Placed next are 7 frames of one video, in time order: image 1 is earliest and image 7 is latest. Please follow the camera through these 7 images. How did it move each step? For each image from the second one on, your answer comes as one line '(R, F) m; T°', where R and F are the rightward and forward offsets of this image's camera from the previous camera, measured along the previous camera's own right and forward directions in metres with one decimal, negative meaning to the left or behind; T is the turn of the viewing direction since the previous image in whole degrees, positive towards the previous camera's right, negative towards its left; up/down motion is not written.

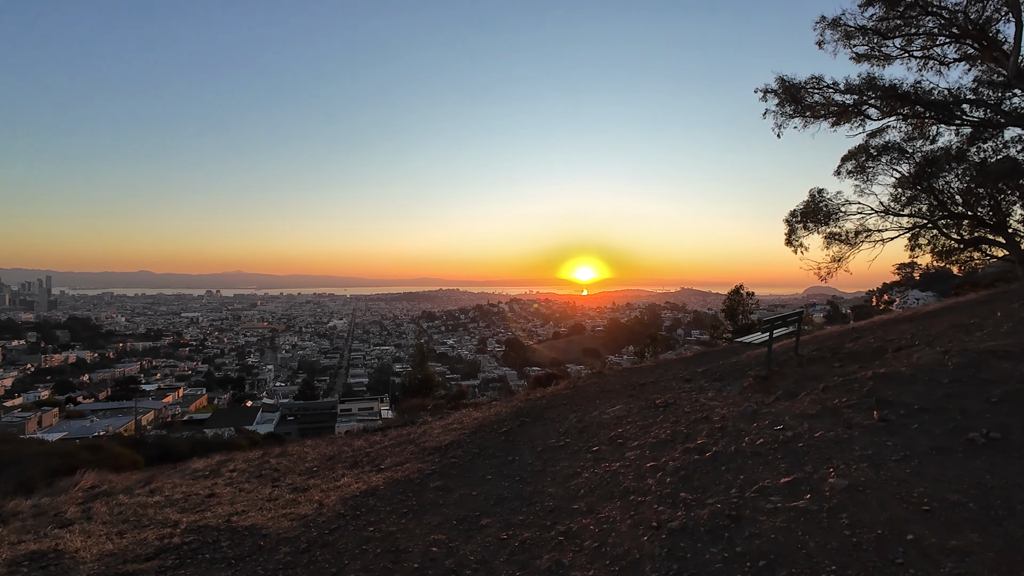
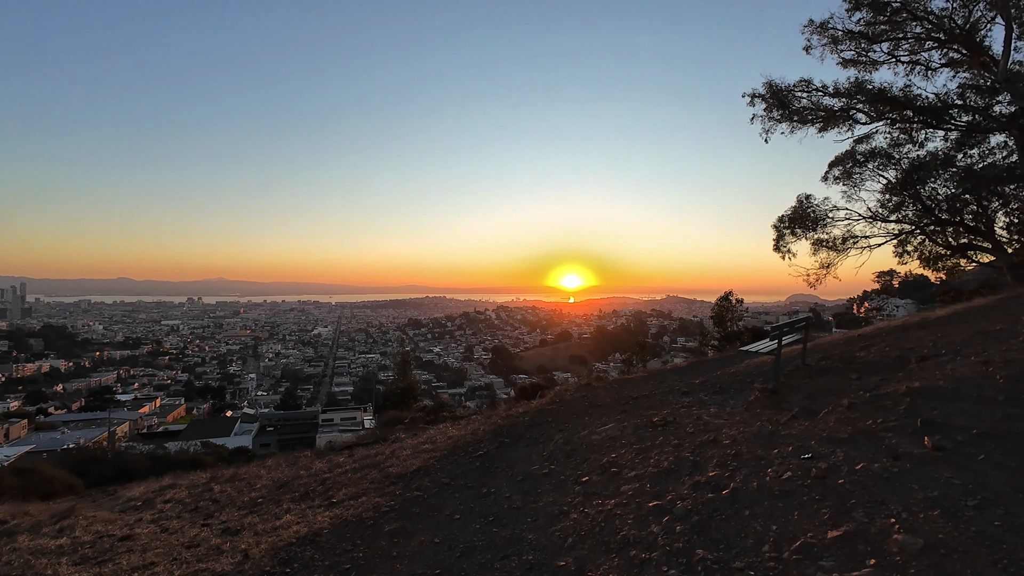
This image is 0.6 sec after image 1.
(0.0, +0.3) m; +1°
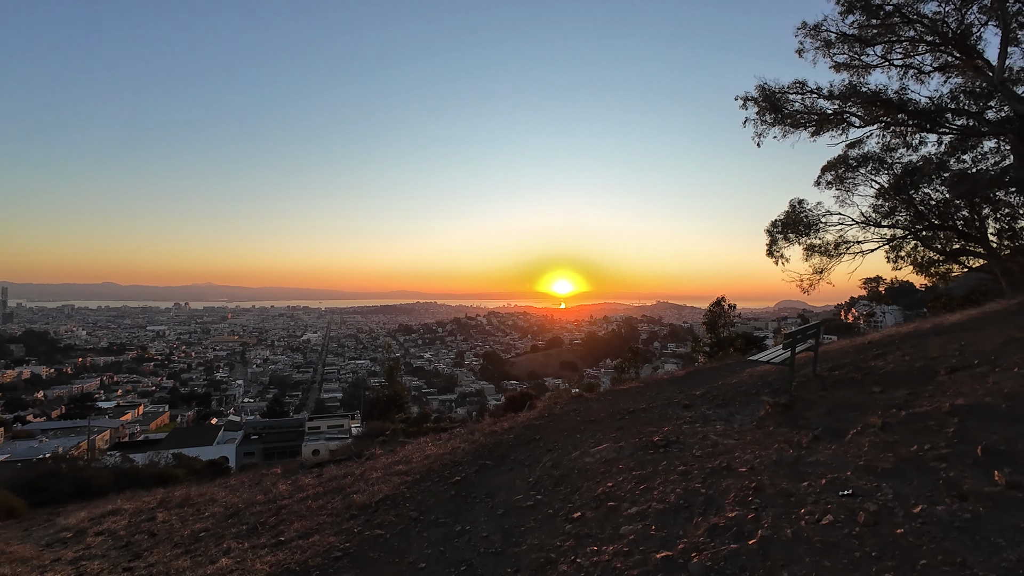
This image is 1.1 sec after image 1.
(0.0, +0.2) m; +1°
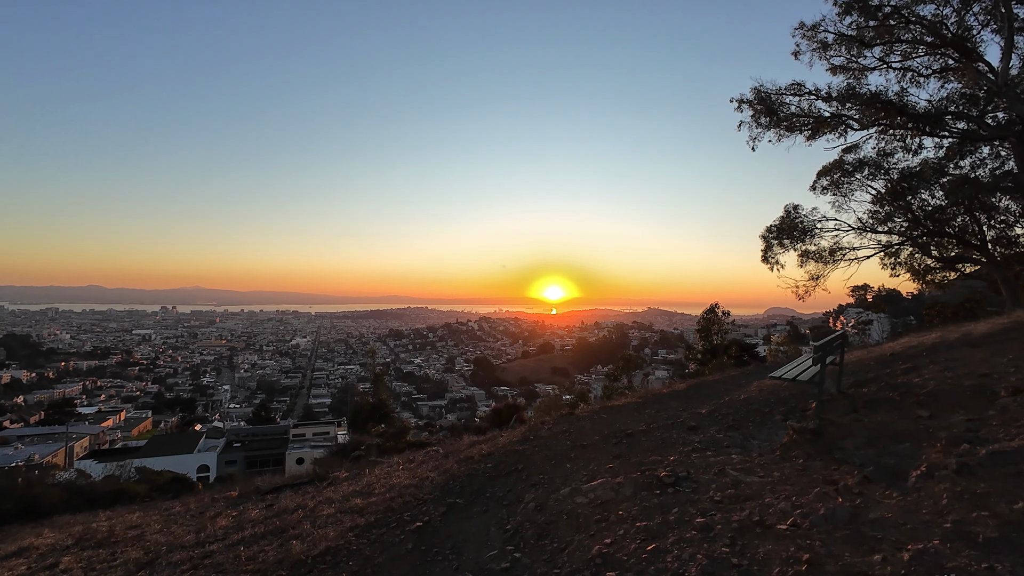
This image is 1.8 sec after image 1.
(0.0, +0.3) m; +1°
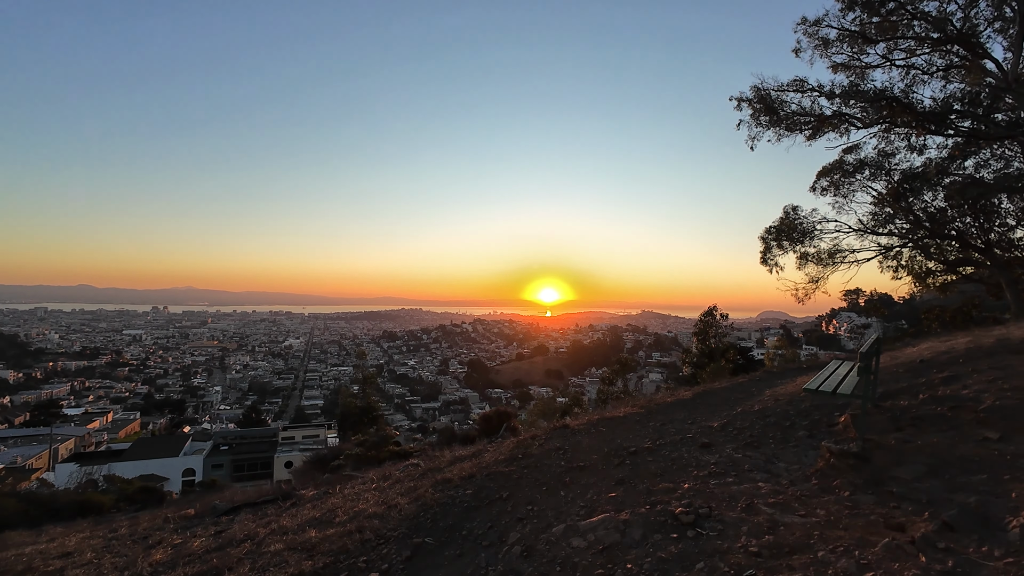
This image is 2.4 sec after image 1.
(0.0, +0.3) m; +1°
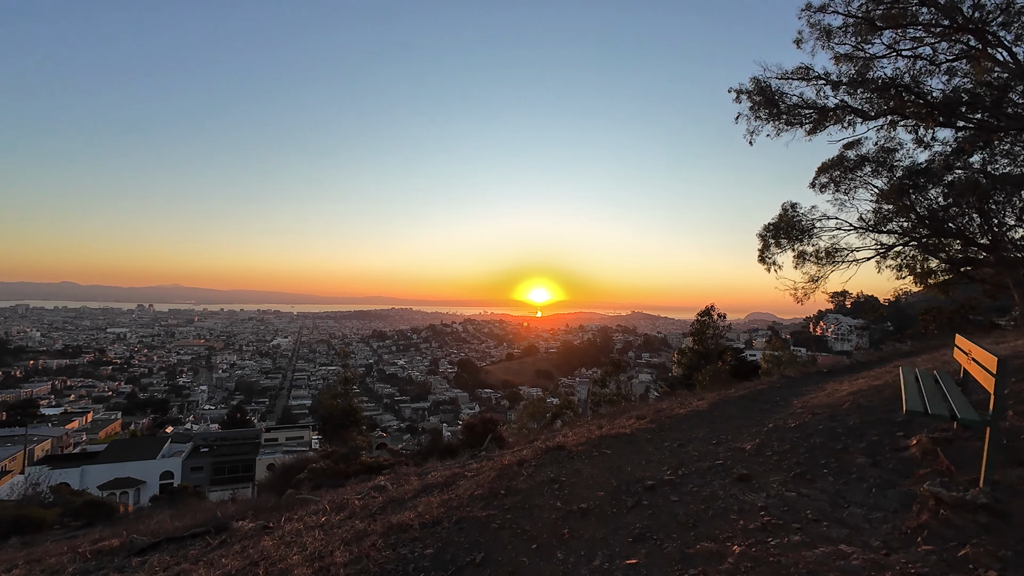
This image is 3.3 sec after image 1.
(0.0, +0.5) m; +1°
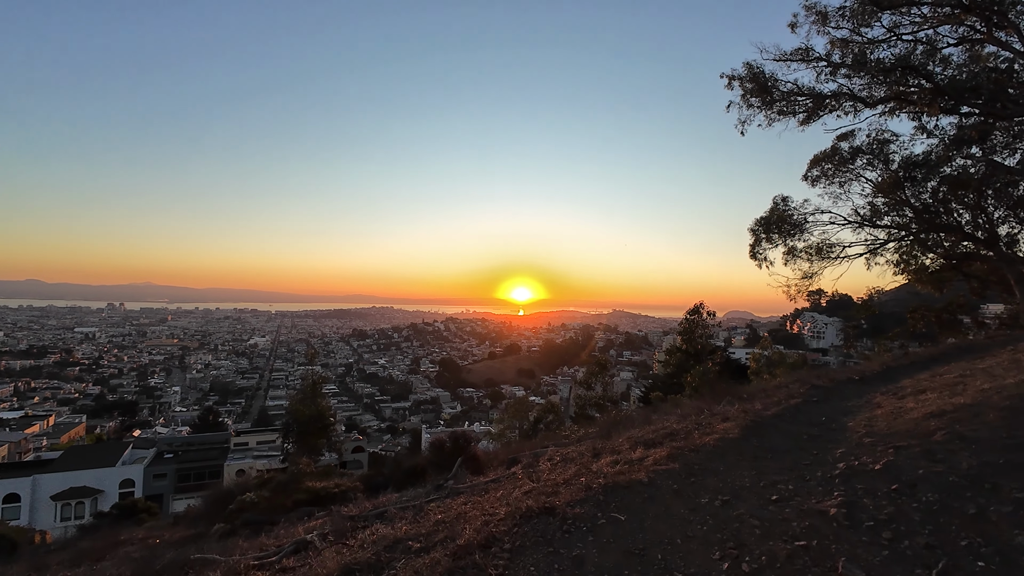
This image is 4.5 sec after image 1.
(0.0, +0.6) m; +2°
